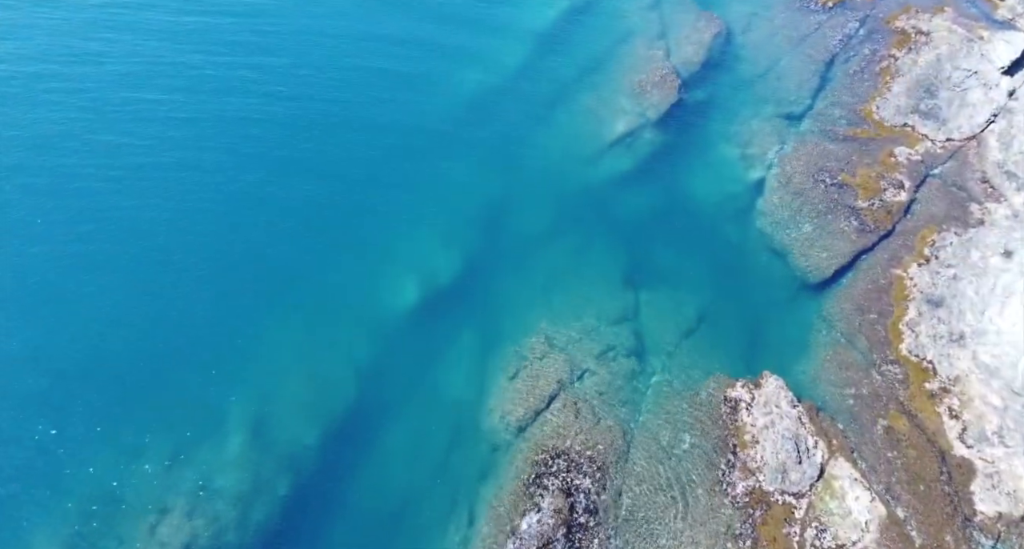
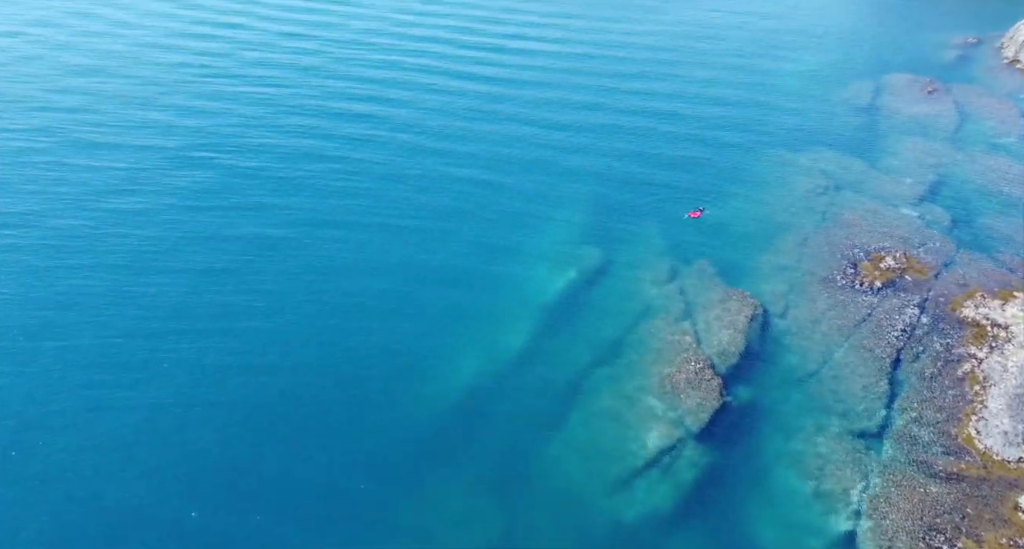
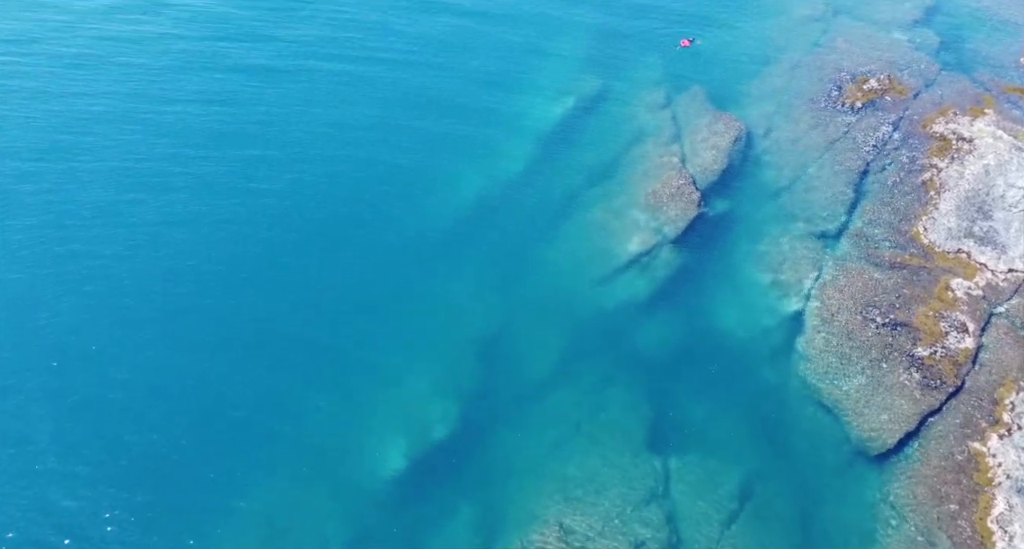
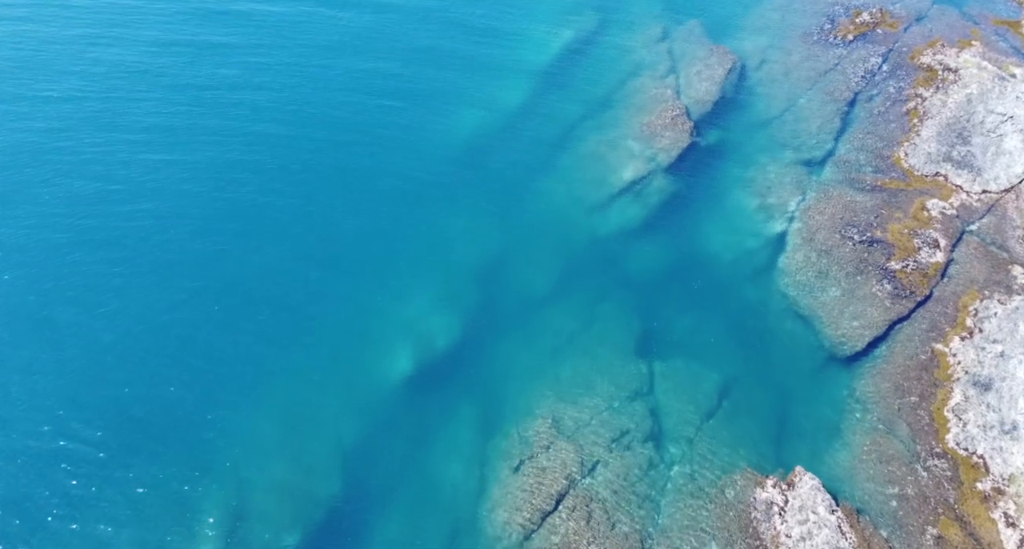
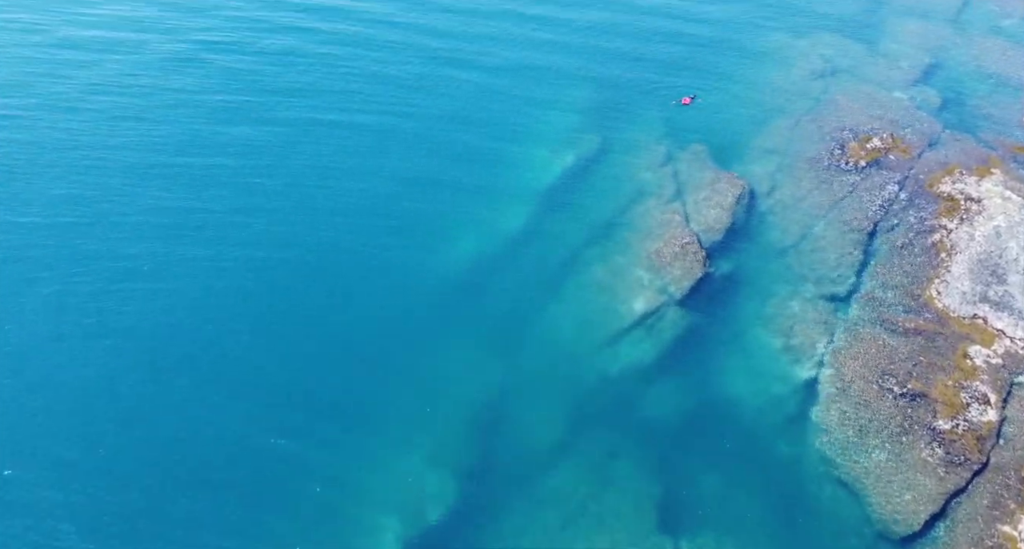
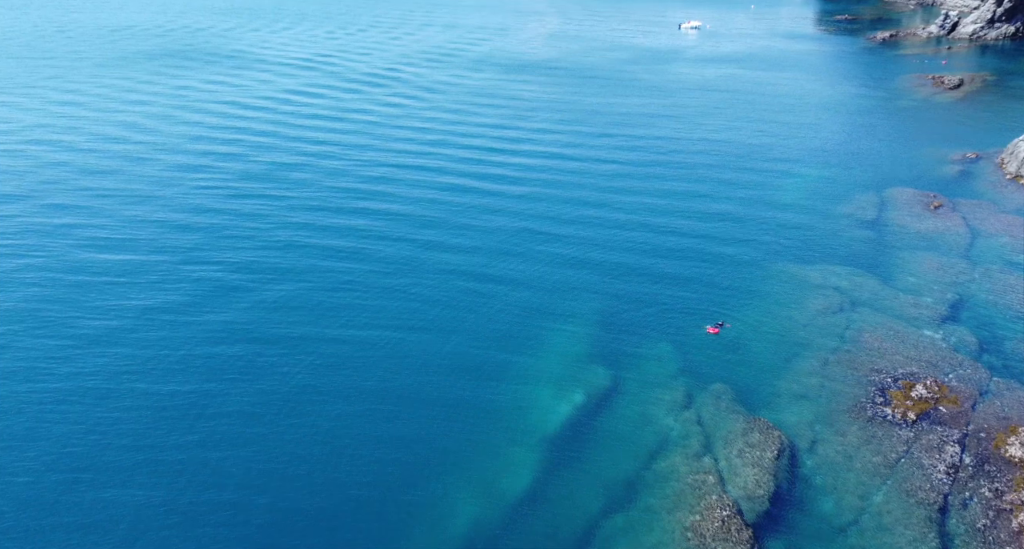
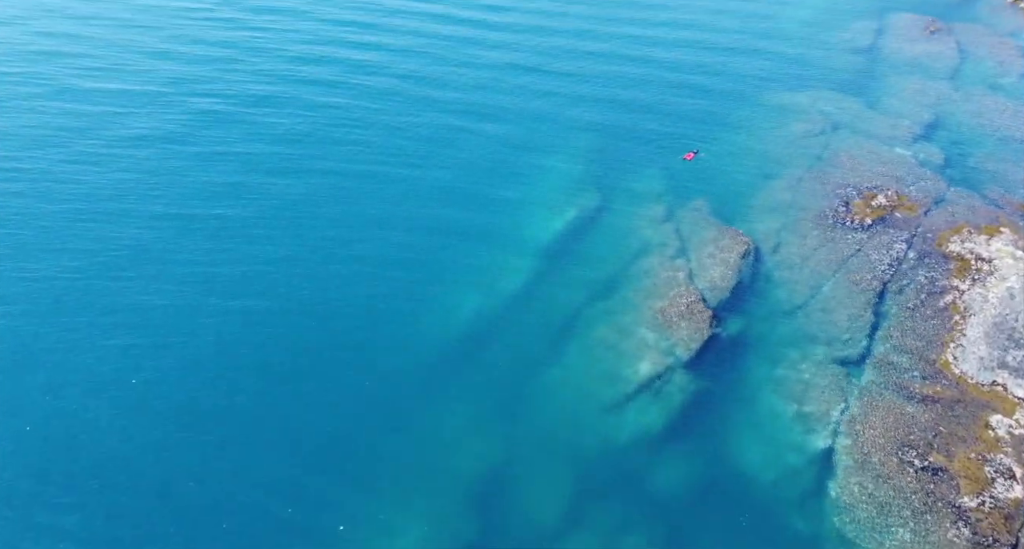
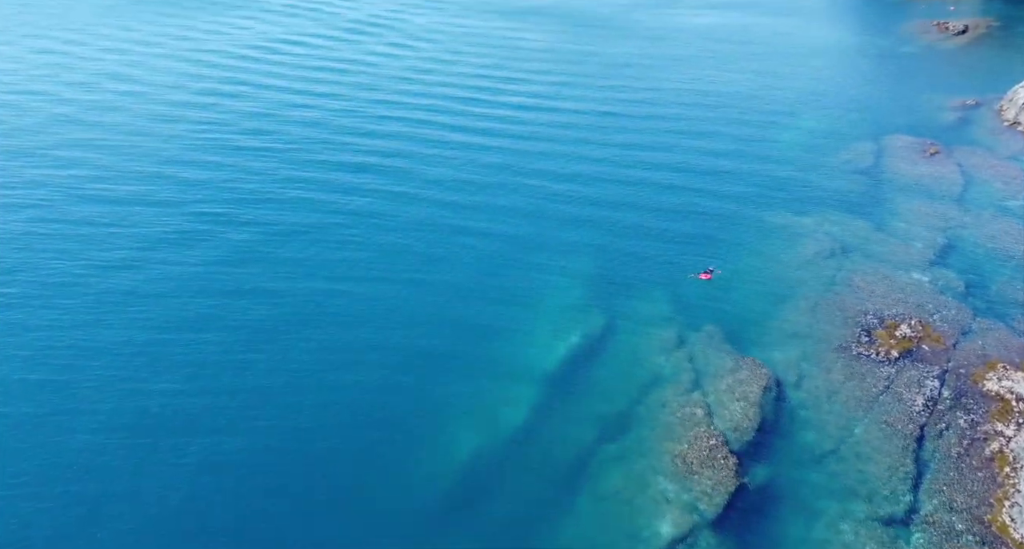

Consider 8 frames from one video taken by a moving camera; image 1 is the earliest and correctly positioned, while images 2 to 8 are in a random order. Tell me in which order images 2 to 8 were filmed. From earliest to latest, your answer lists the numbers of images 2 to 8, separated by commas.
4, 3, 5, 7, 2, 8, 6
